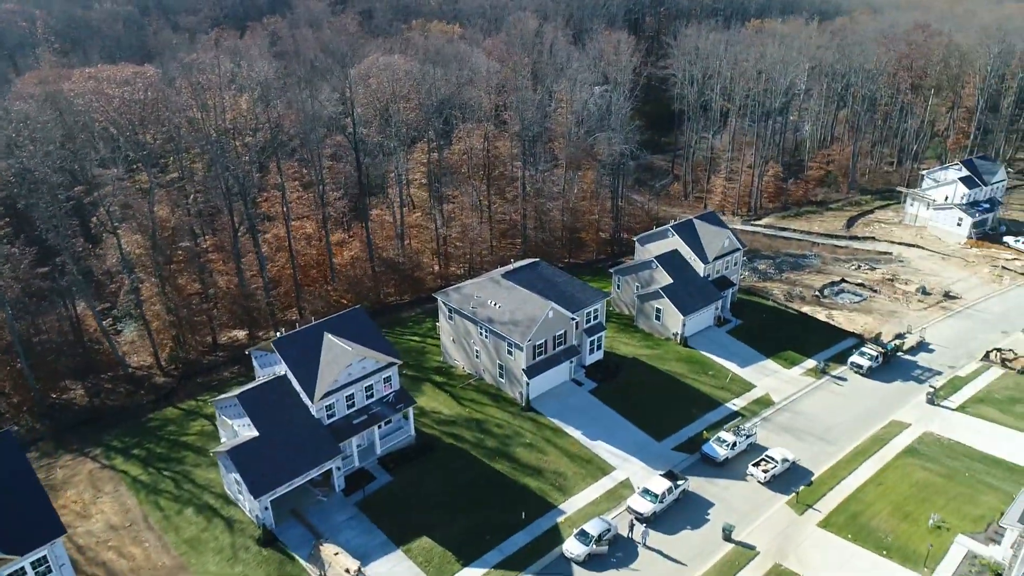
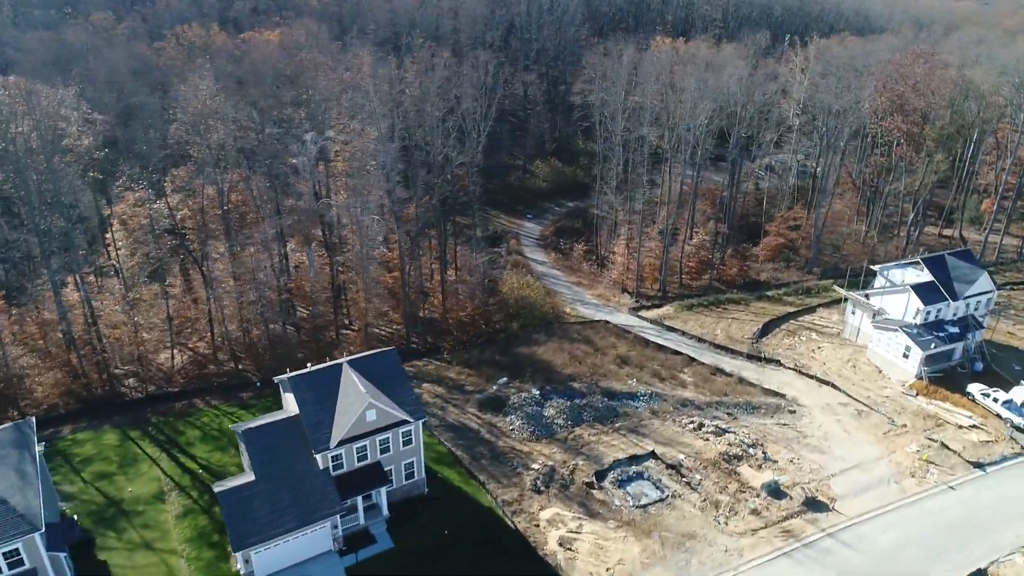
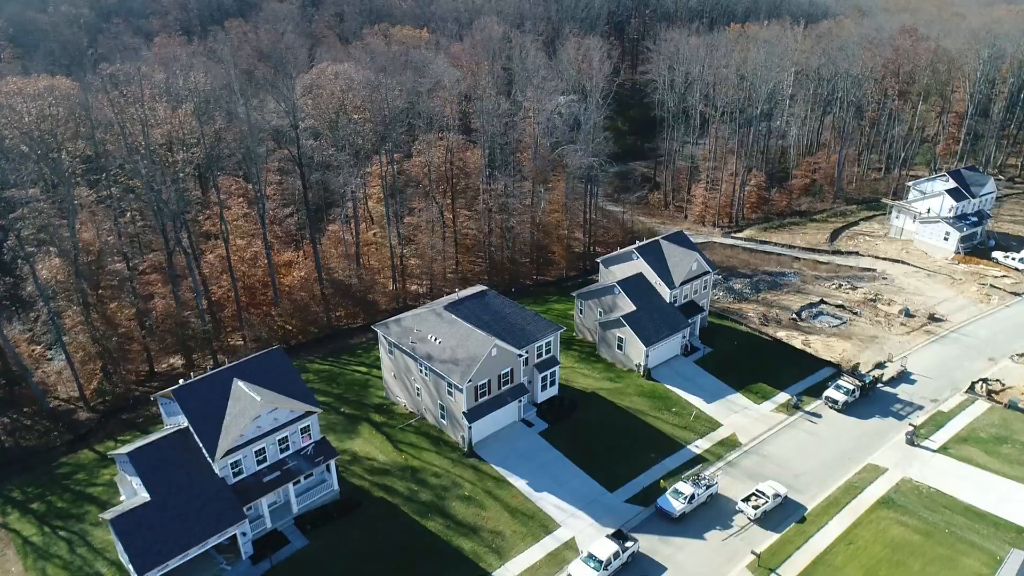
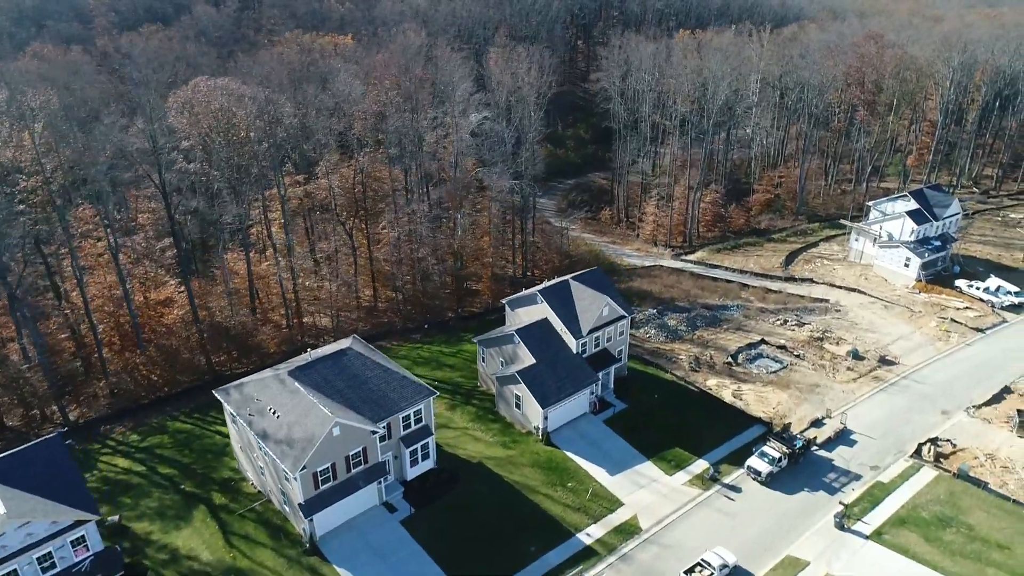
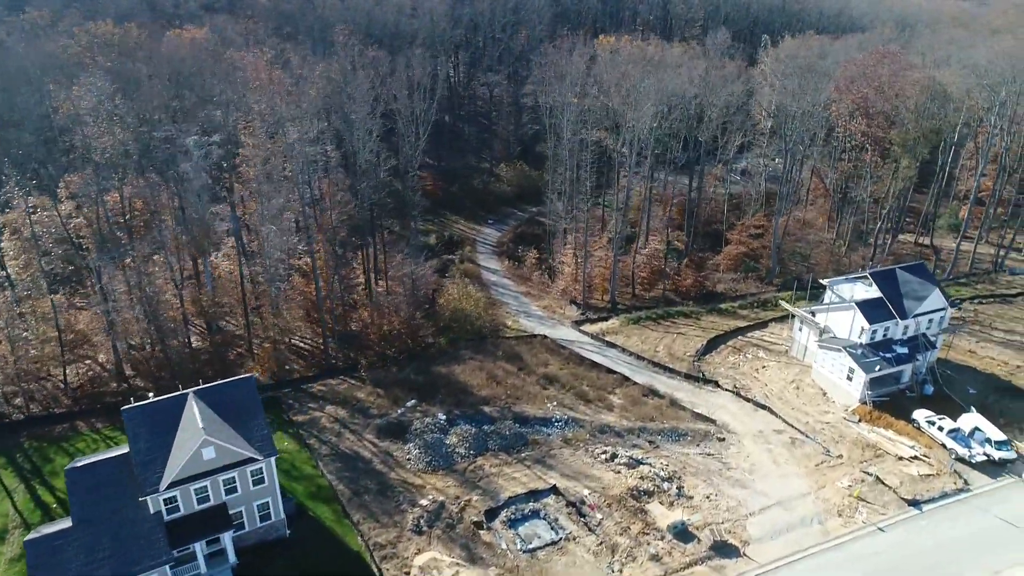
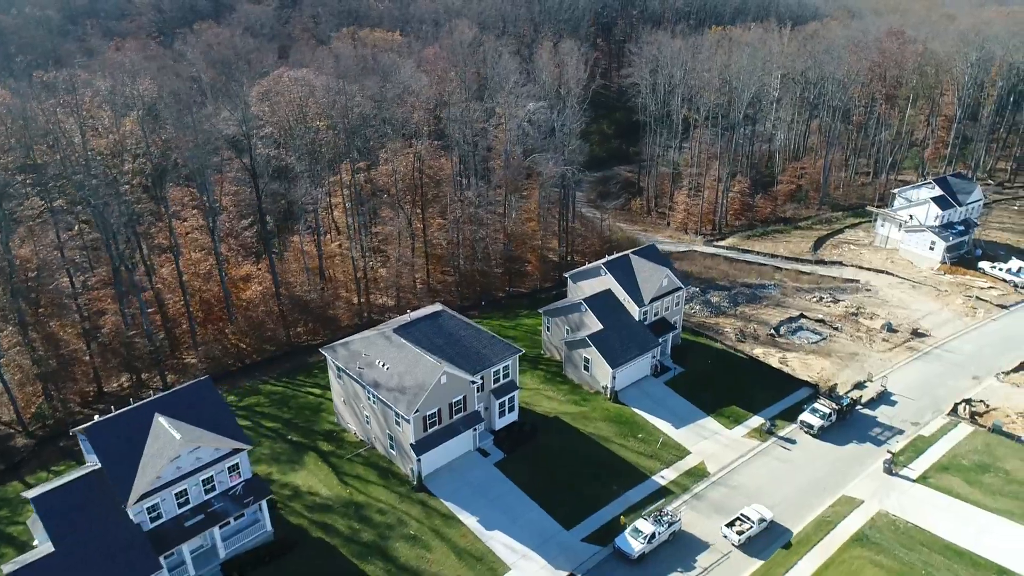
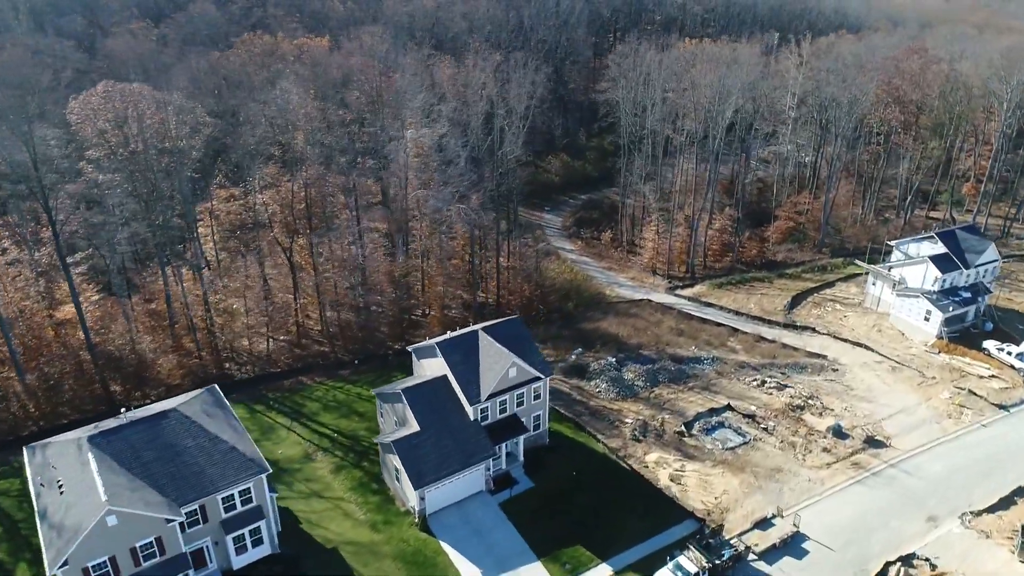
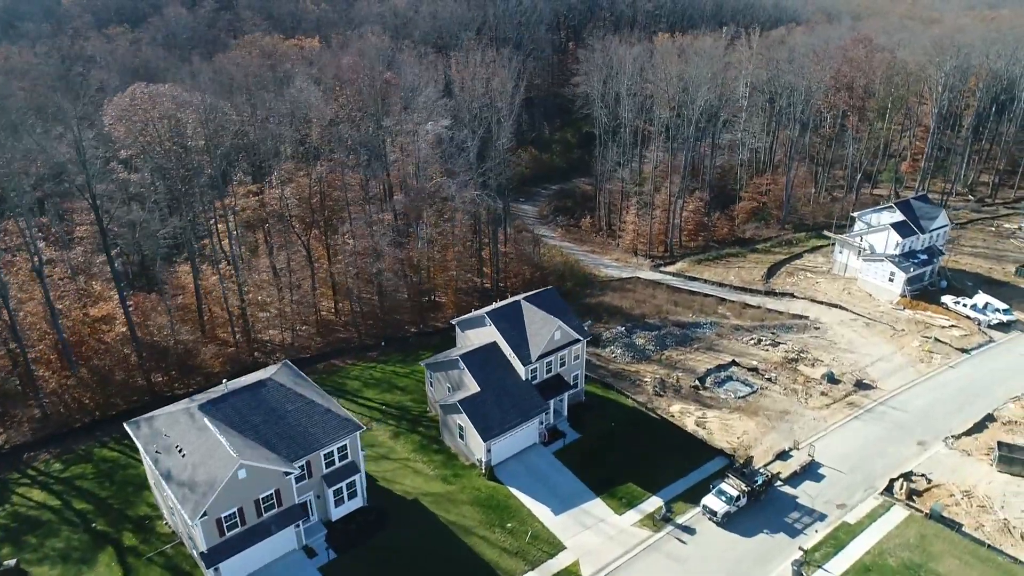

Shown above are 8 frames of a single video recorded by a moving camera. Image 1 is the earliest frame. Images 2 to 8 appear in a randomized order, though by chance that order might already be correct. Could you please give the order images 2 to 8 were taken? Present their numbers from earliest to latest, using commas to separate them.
3, 6, 4, 8, 7, 2, 5
